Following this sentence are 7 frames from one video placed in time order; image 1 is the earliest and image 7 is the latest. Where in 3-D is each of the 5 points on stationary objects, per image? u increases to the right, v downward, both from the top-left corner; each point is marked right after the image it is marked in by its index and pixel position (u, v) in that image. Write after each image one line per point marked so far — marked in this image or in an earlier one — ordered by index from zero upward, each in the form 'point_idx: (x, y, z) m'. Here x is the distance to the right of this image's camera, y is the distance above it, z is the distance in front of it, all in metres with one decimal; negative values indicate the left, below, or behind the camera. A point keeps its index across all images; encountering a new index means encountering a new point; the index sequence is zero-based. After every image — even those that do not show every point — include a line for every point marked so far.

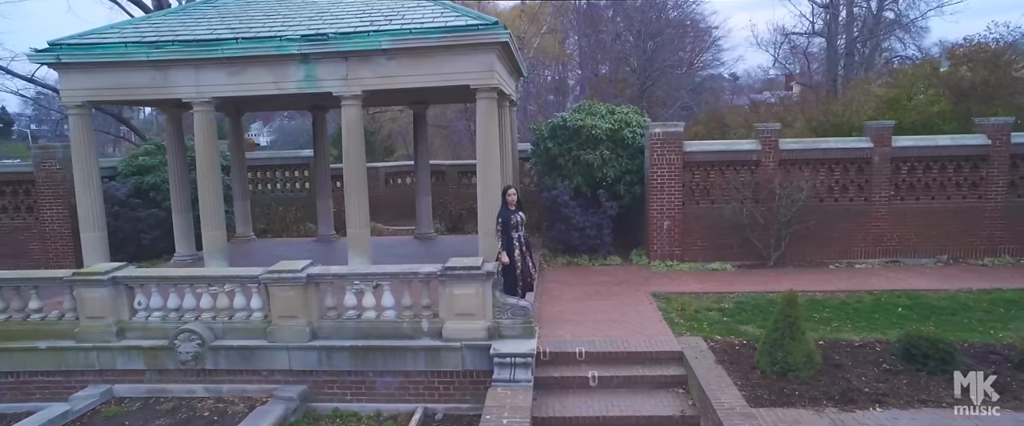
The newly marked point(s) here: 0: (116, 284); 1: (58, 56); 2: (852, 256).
0: (-4.2, -0.8, +6.7) m
1: (-5.9, +2.0, +8.1) m
2: (+5.8, -0.7, +10.7) m
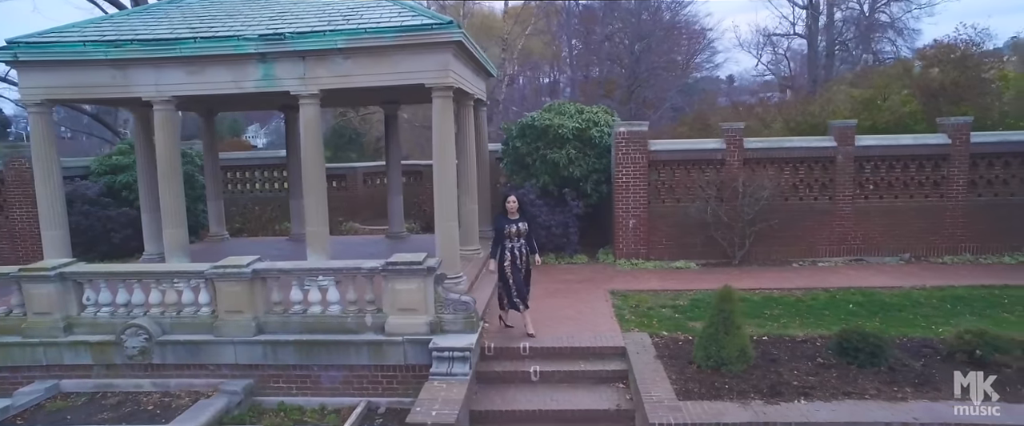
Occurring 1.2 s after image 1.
0: (-4.8, -0.7, +6.7) m
1: (-6.5, +2.0, +8.2) m
2: (+5.2, -0.7, +10.8) m
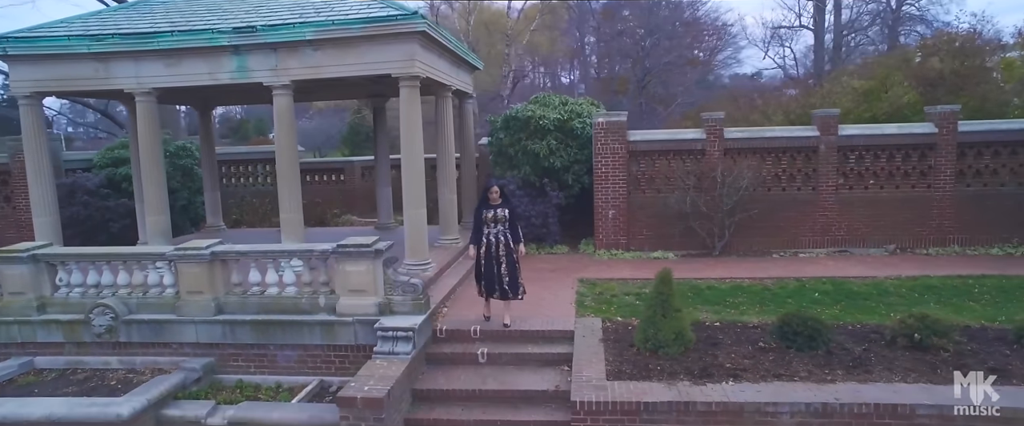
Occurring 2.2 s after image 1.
0: (-5.3, -0.5, +7.1) m
1: (-7.0, +2.2, +8.7) m
2: (+4.9, -0.6, +10.6) m
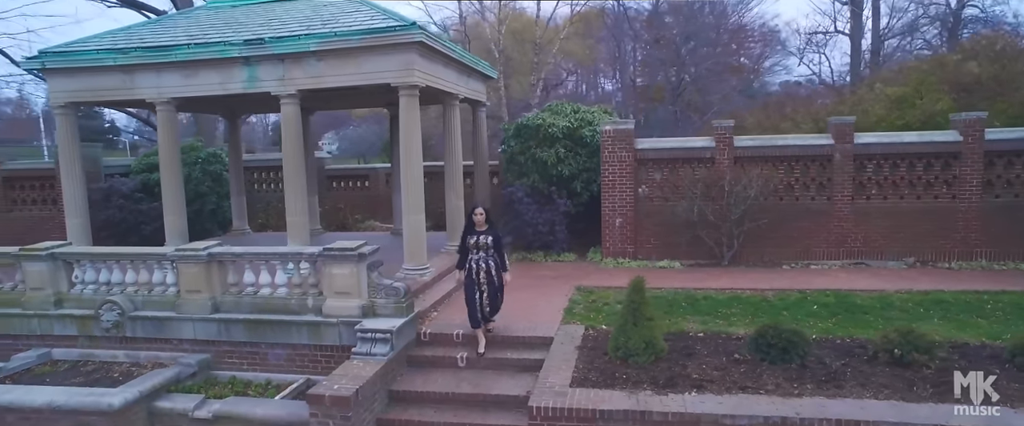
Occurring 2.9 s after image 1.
0: (-5.5, -0.6, +7.6) m
1: (-7.0, +2.2, +9.3) m
2: (+4.9, -0.7, +10.3) m
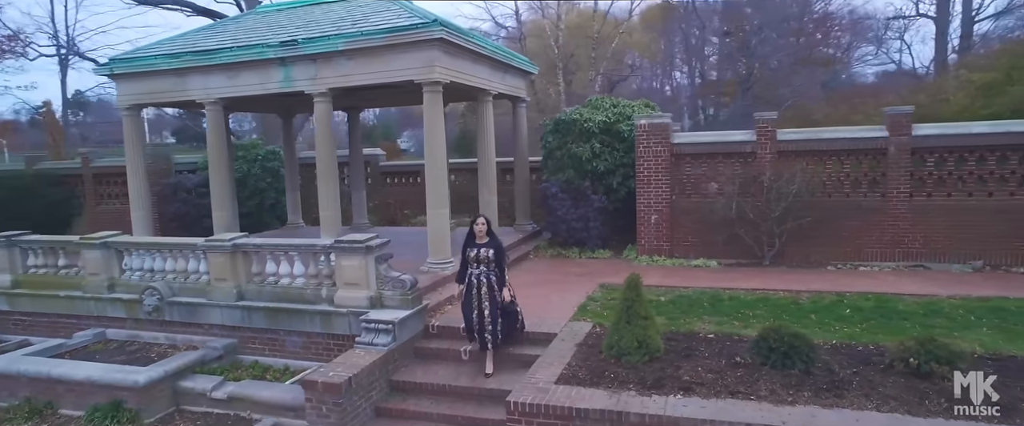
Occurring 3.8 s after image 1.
0: (-5.3, -0.5, +8.3) m
1: (-6.5, +2.3, +10.2) m
2: (+5.4, -0.7, +9.6) m
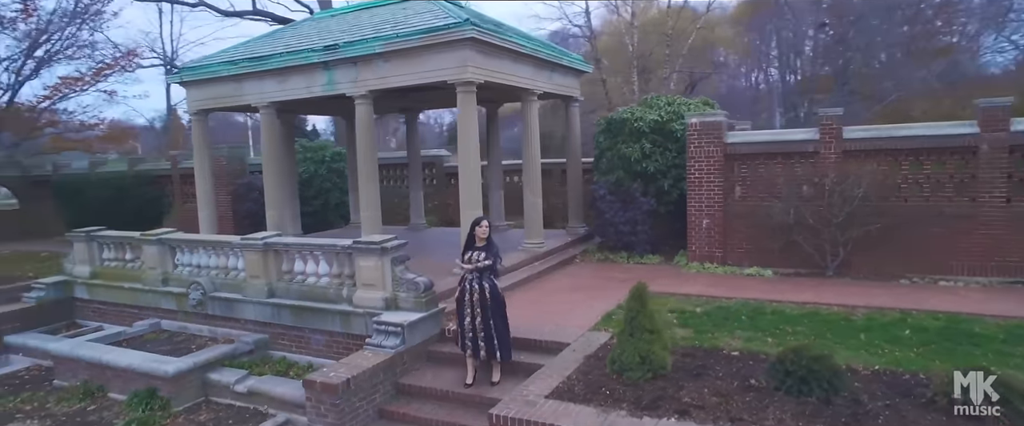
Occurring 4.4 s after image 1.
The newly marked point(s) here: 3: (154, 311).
0: (-4.9, -0.4, +8.8) m
1: (-5.8, +2.4, +10.9) m
2: (+5.9, -0.8, +8.5) m
3: (-5.2, -1.4, +9.1) m
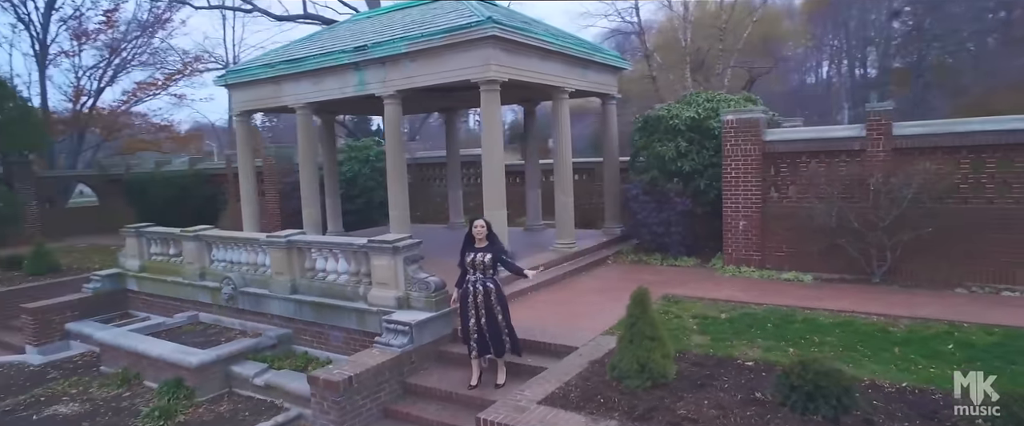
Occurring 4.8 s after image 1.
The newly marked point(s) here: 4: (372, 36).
0: (-4.5, -0.4, +9.2) m
1: (-5.2, +2.4, +11.3) m
2: (+6.1, -0.8, +7.8) m
3: (-4.8, -1.4, +9.5) m
4: (-2.2, +2.8, +9.8) m
